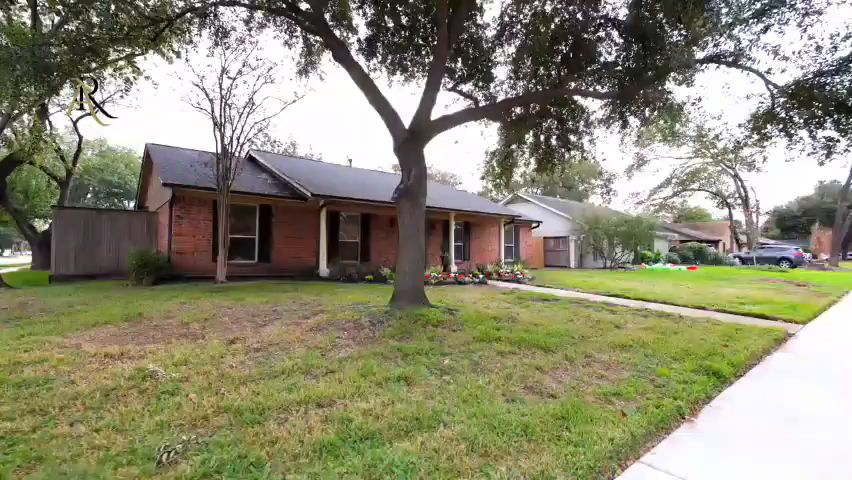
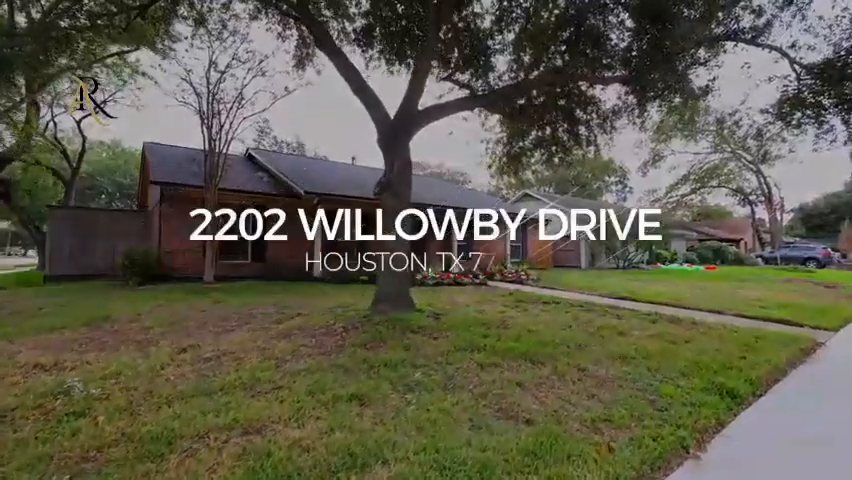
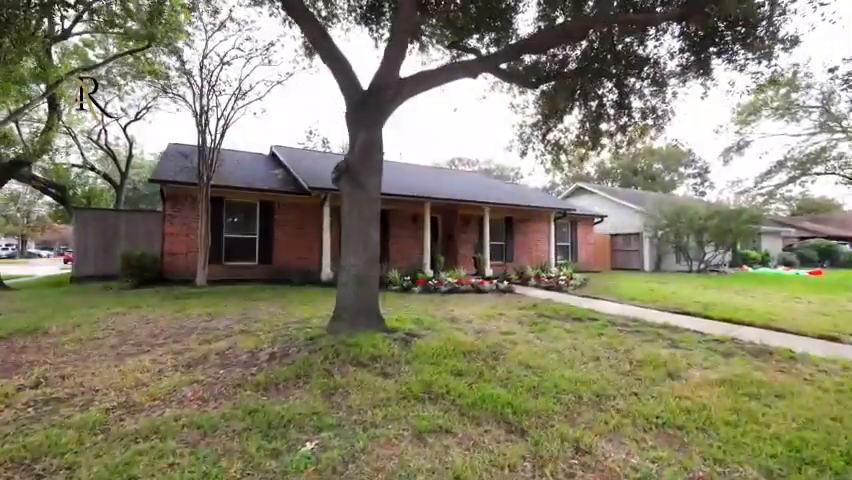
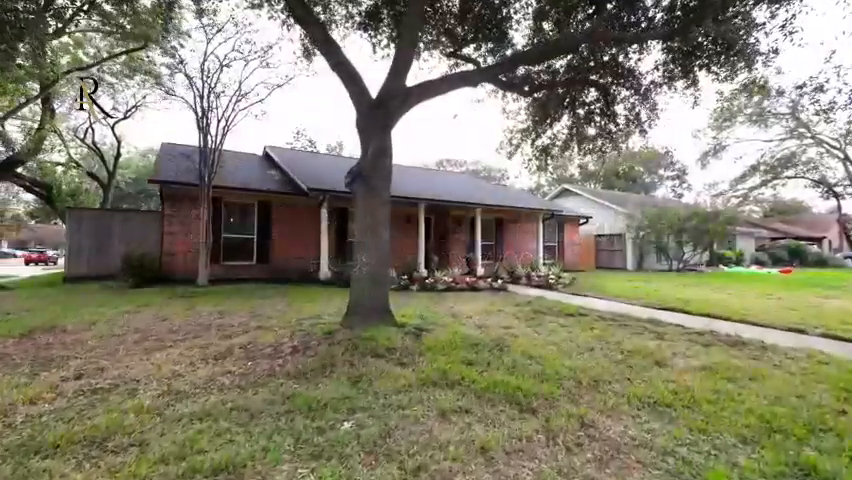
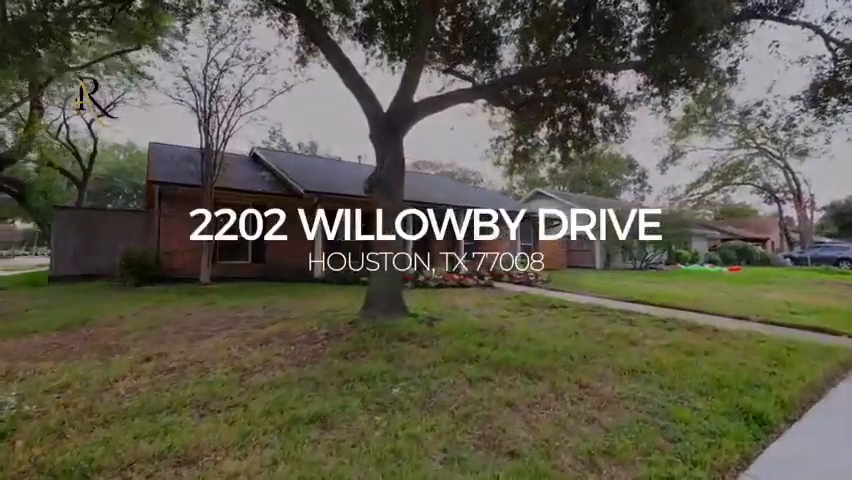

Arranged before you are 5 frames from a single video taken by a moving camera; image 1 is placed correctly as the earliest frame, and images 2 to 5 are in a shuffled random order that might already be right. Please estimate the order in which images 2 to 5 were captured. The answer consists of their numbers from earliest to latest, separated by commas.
2, 5, 4, 3
